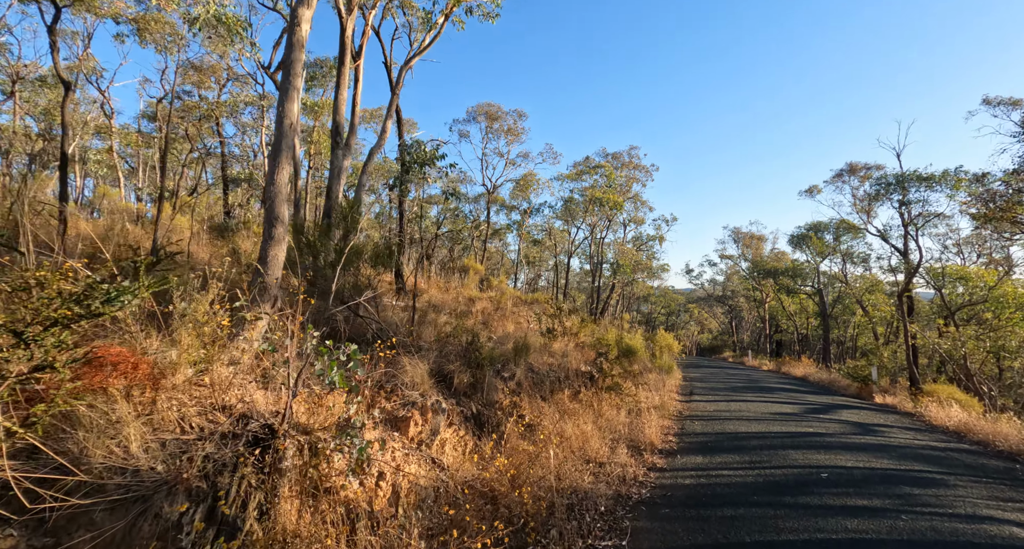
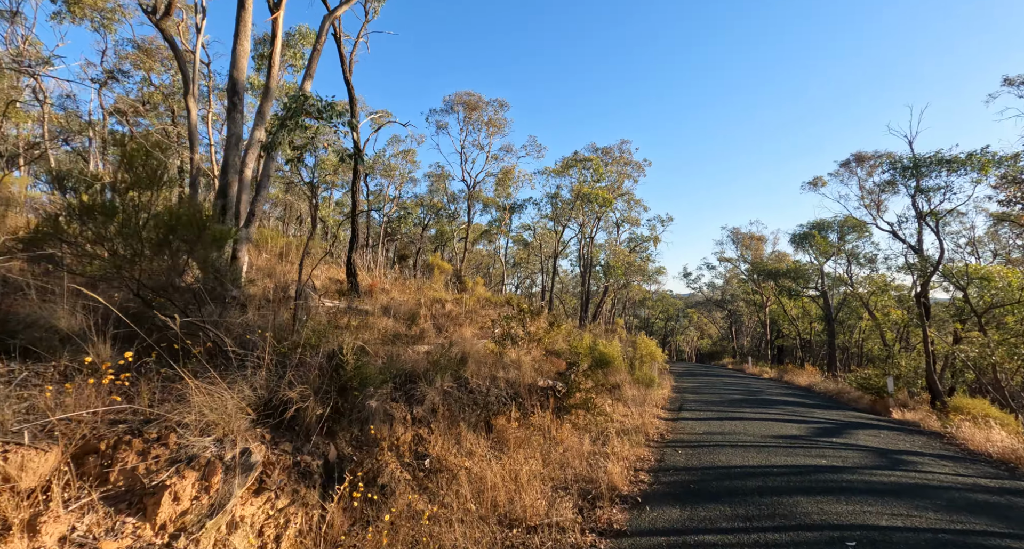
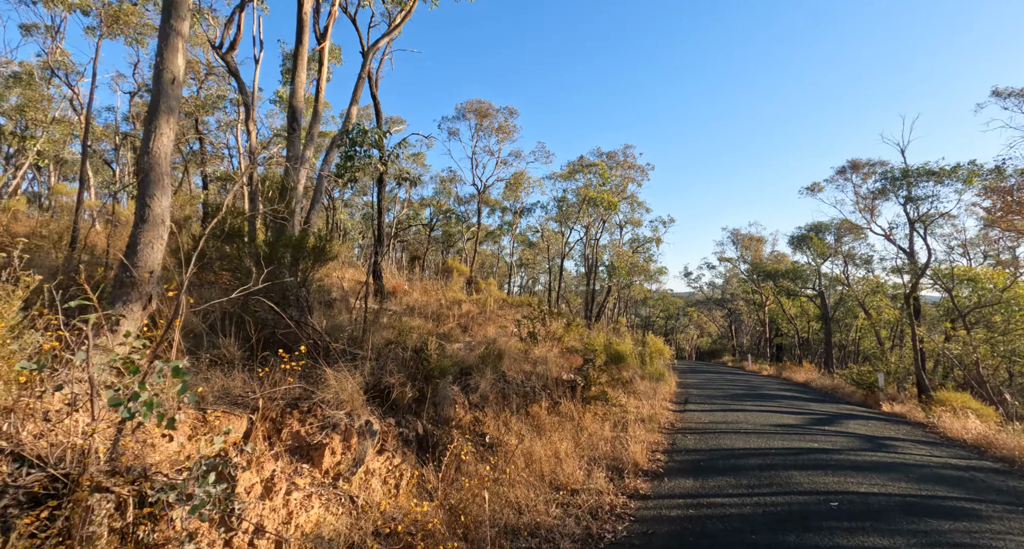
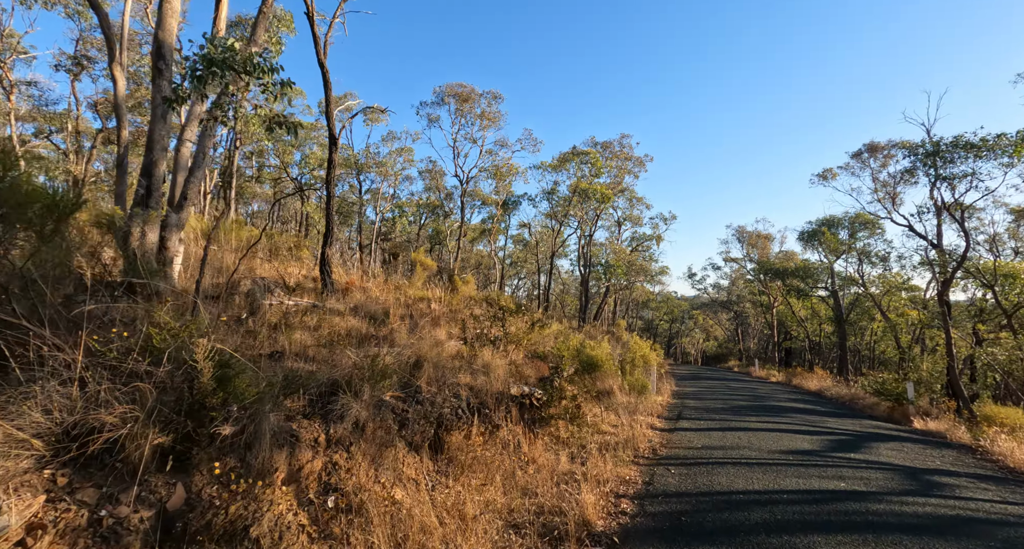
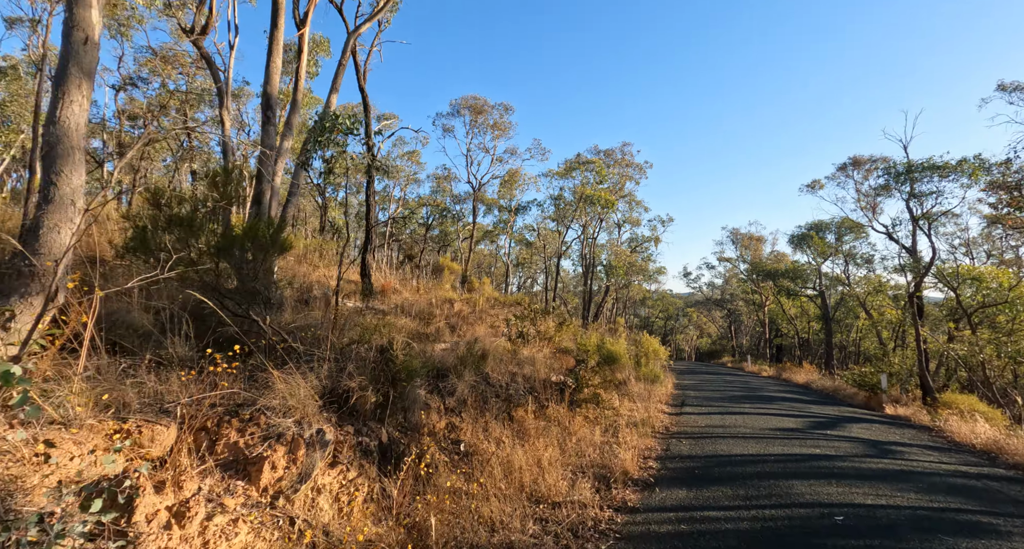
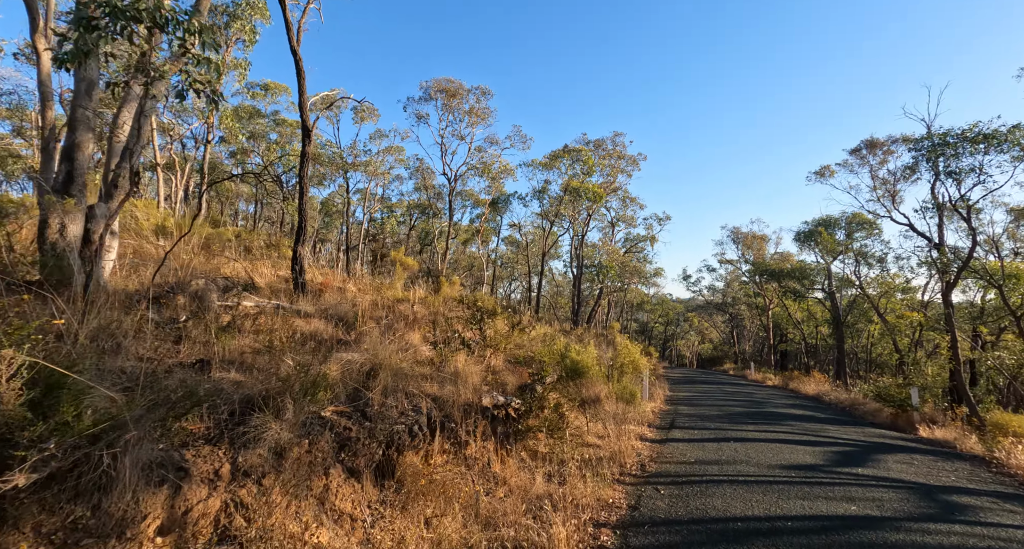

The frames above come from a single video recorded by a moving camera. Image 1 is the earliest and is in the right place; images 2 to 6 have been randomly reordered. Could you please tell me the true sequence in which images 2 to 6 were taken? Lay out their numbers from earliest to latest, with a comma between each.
3, 5, 2, 4, 6
